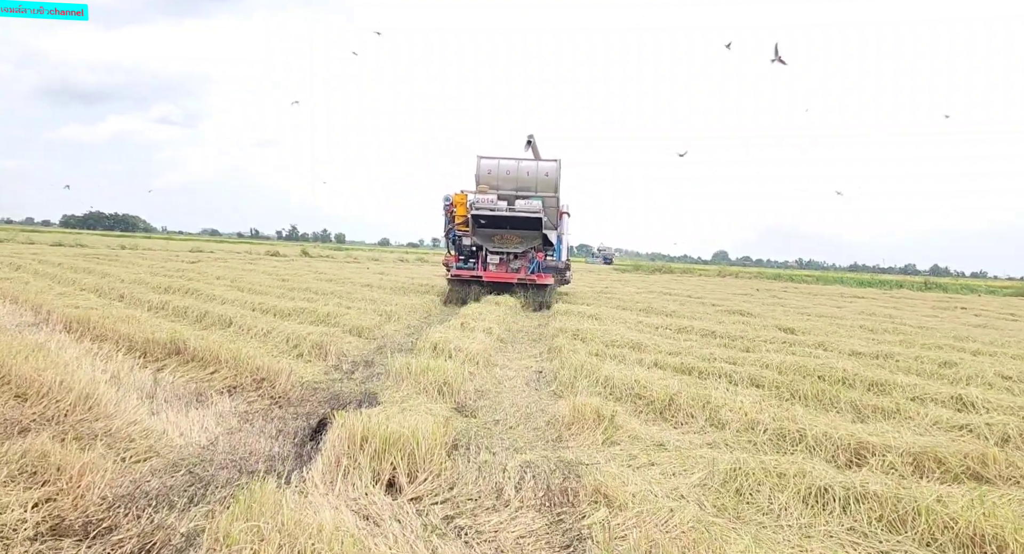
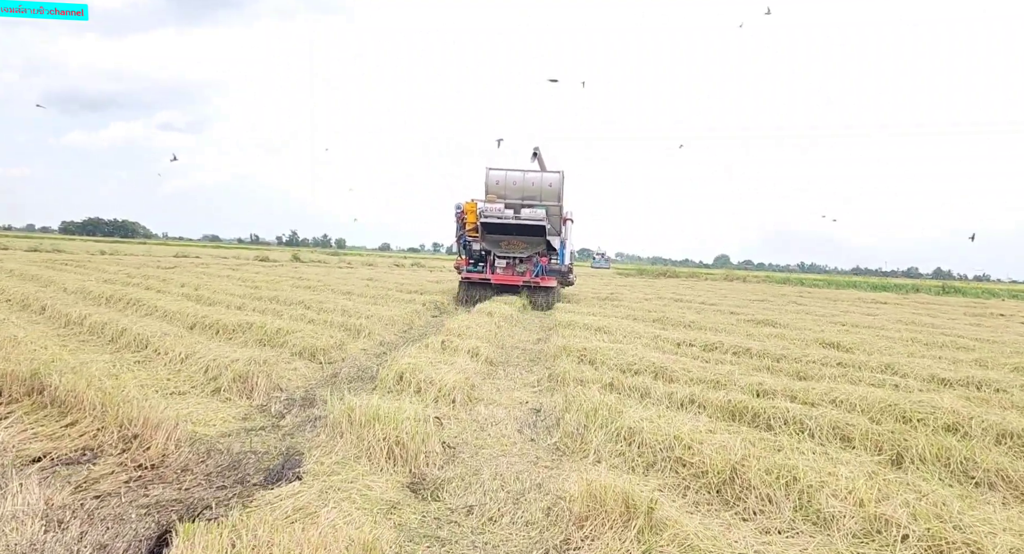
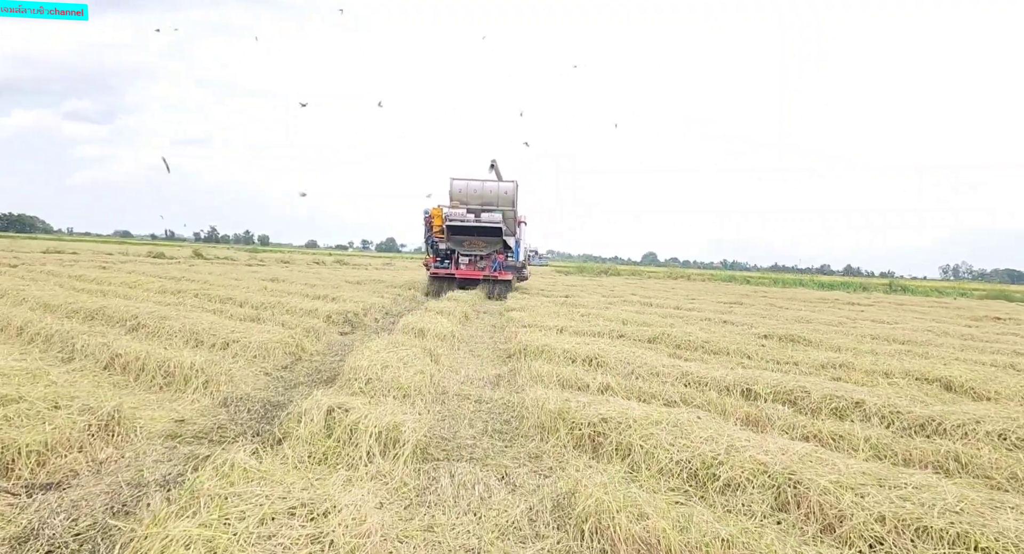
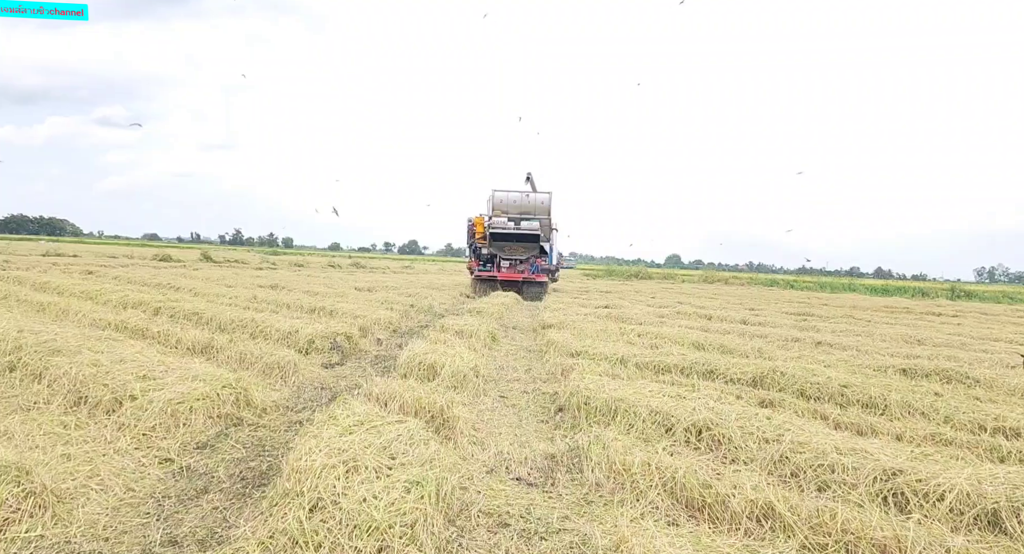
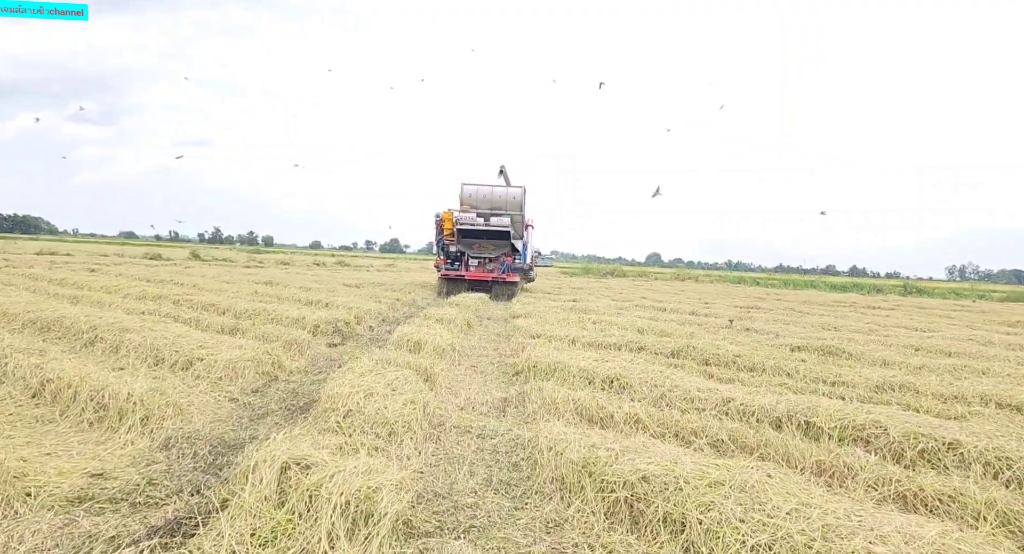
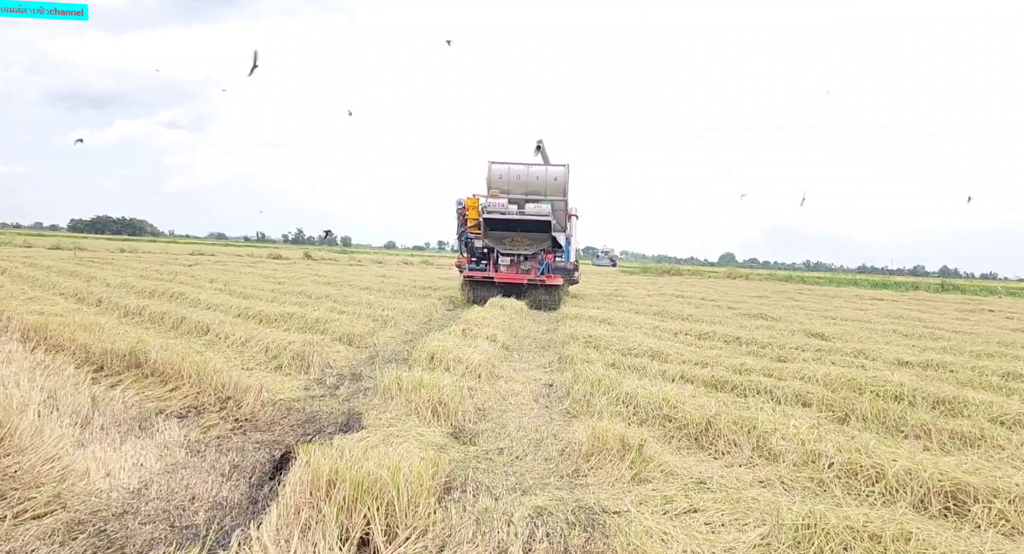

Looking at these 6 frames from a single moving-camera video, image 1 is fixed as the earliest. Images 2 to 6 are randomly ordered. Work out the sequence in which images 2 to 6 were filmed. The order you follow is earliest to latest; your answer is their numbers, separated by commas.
6, 2, 3, 5, 4
